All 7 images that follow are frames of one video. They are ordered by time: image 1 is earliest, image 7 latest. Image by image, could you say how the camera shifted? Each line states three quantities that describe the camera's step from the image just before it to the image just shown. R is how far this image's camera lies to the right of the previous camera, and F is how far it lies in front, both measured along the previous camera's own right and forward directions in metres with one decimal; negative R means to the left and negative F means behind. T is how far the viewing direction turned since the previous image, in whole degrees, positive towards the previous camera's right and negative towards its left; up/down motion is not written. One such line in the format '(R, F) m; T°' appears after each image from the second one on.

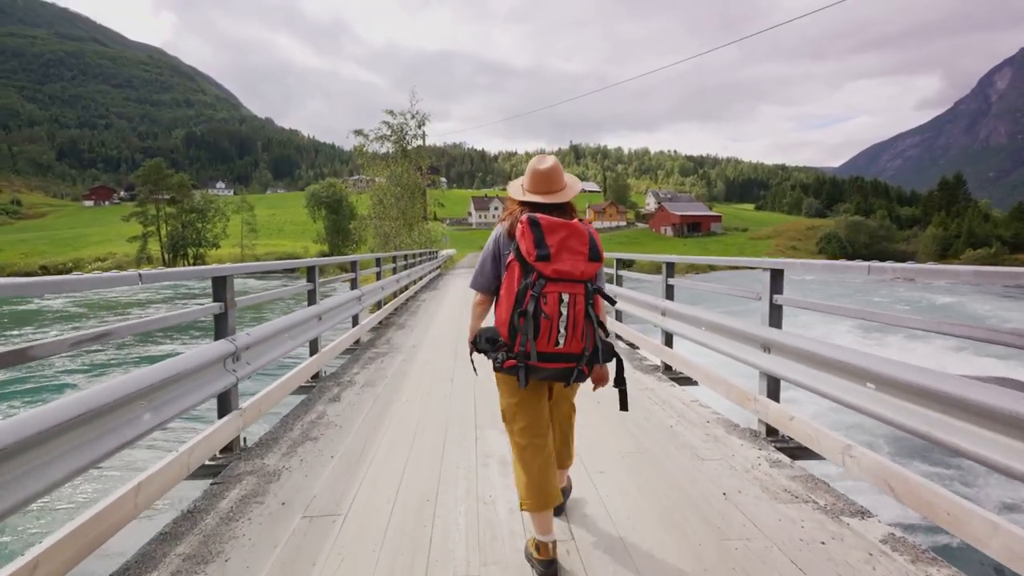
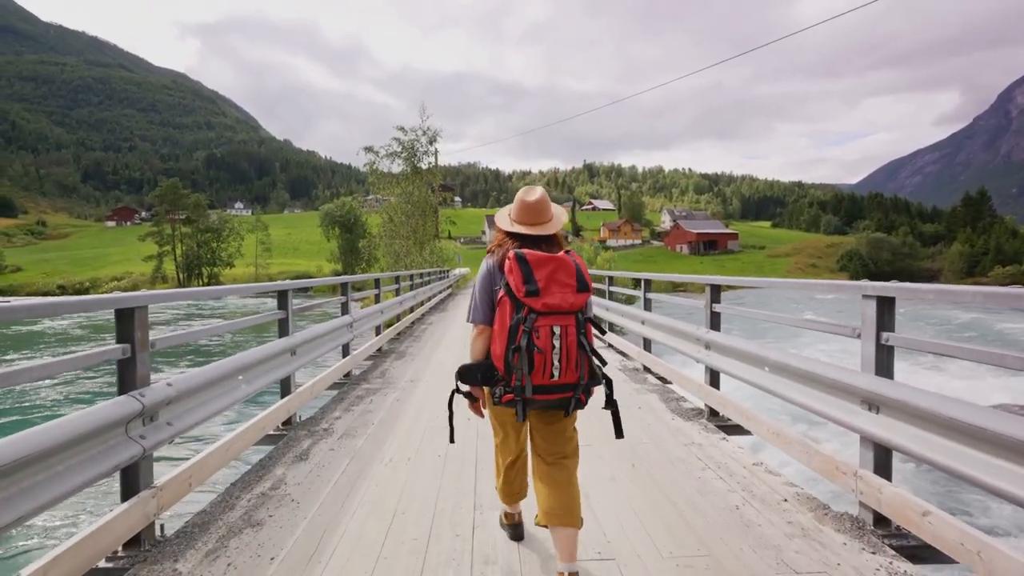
(0.0, +1.0) m; -1°
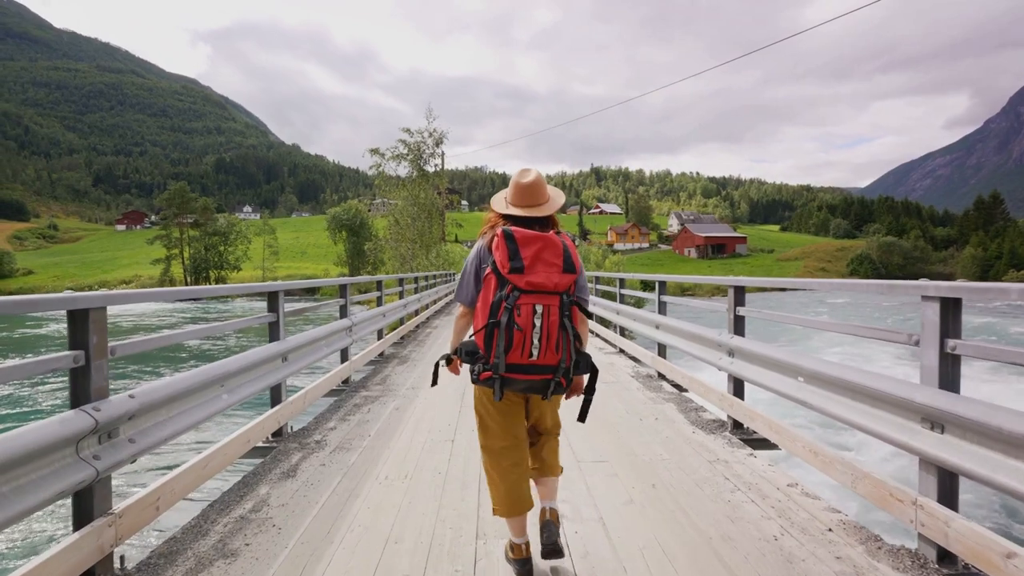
(0.0, +0.3) m; -1°
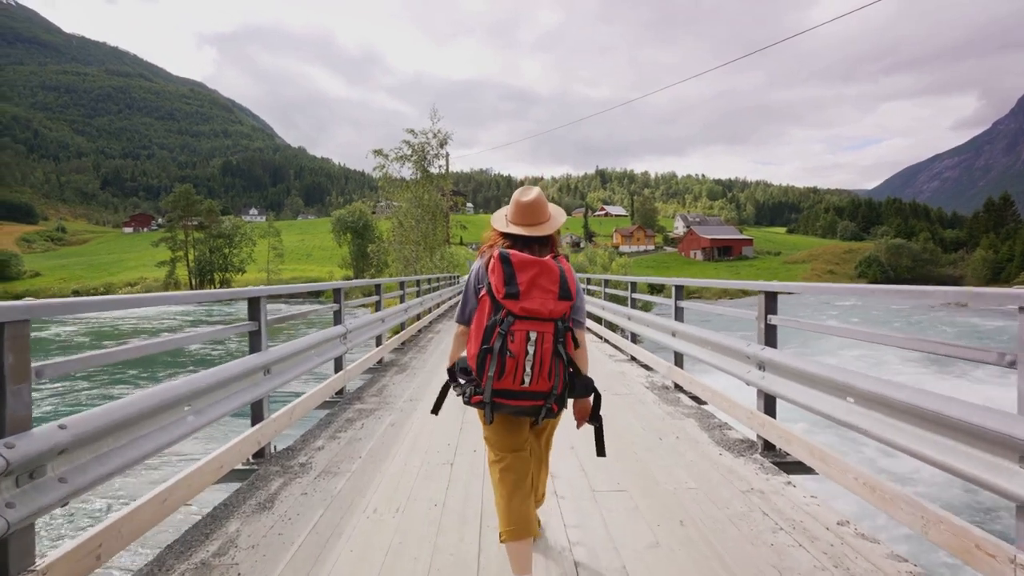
(0.0, +0.4) m; 0°
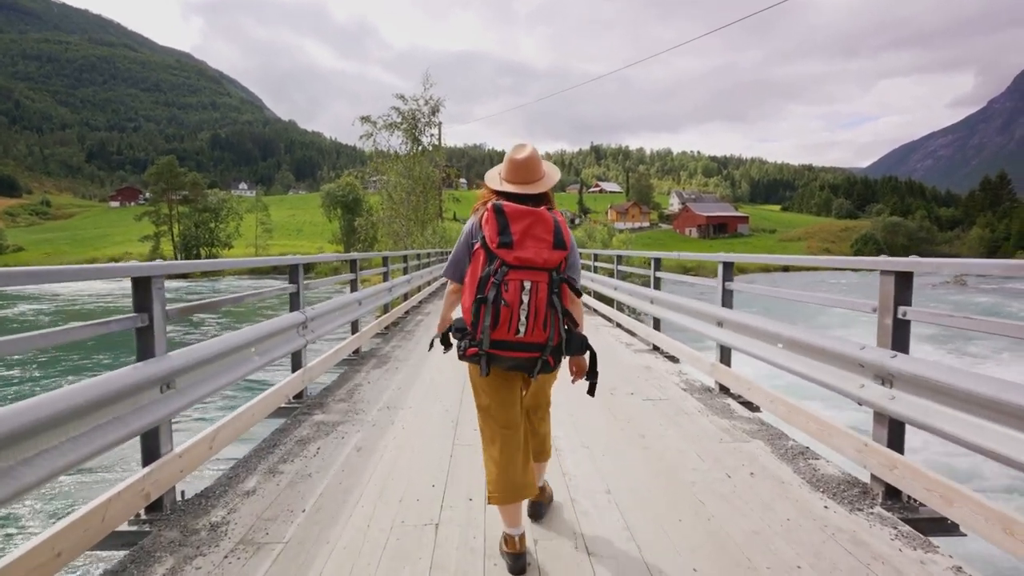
(-0.1, +1.3) m; +1°
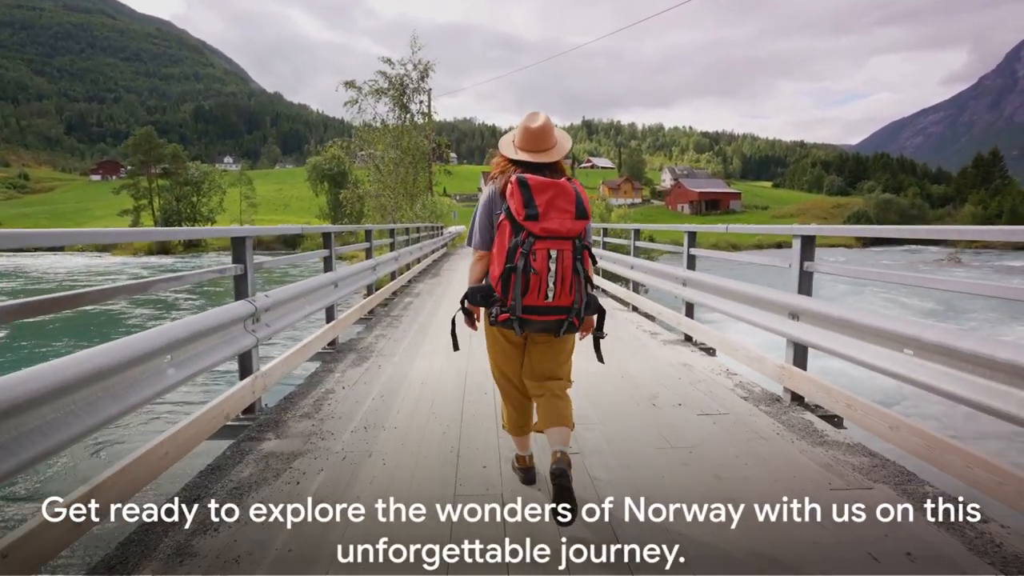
(-0.2, +1.1) m; +1°
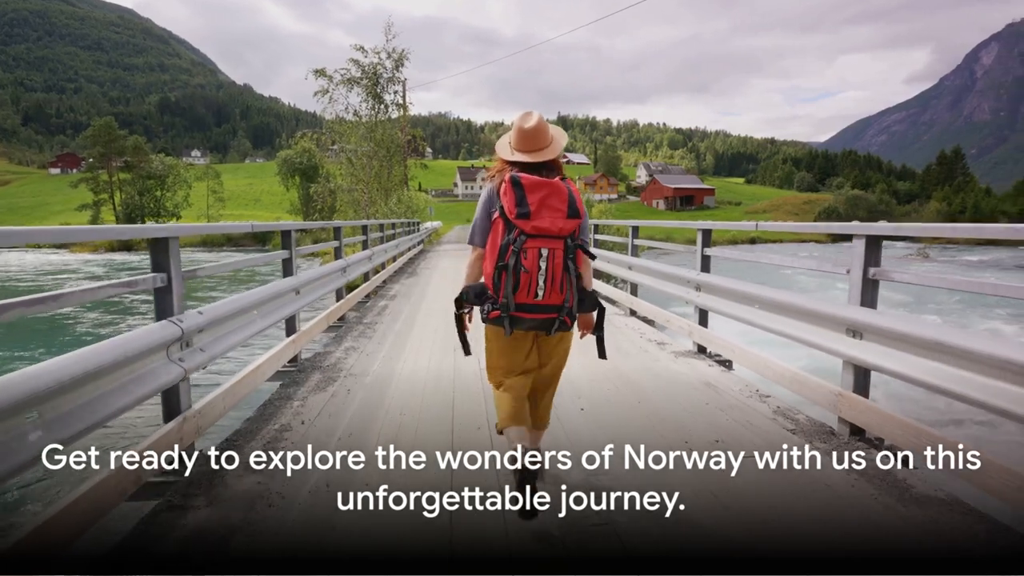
(-0.1, +0.8) m; +2°
